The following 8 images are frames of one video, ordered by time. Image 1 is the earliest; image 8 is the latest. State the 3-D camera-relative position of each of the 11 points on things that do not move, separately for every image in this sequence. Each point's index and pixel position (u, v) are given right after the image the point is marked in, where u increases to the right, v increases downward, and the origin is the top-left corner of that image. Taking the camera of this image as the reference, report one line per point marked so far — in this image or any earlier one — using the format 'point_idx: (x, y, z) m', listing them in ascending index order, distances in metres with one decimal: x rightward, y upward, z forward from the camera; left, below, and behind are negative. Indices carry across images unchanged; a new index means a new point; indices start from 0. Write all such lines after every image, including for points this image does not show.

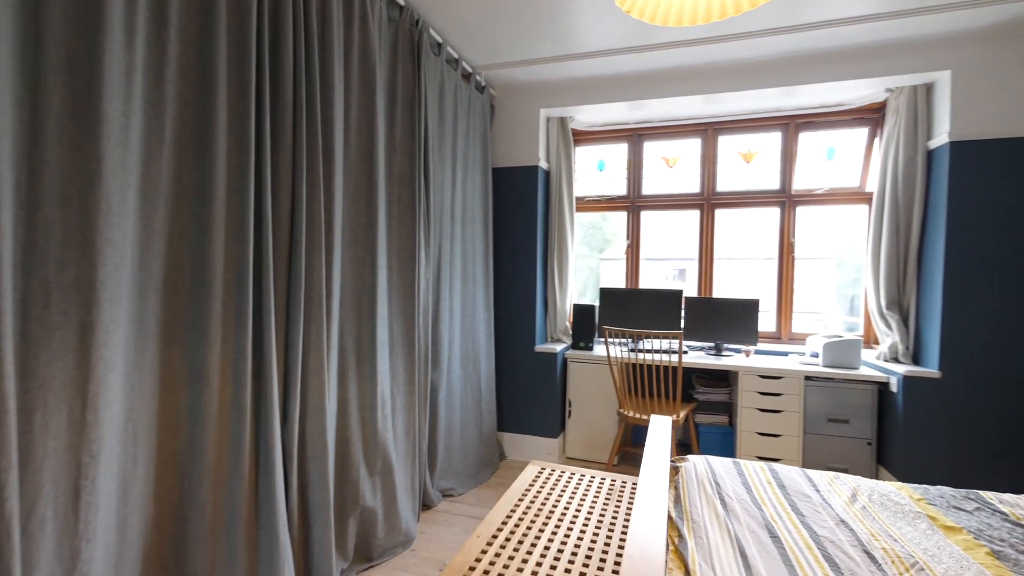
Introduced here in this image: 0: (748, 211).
0: (+1.8, +0.6, +3.7) m
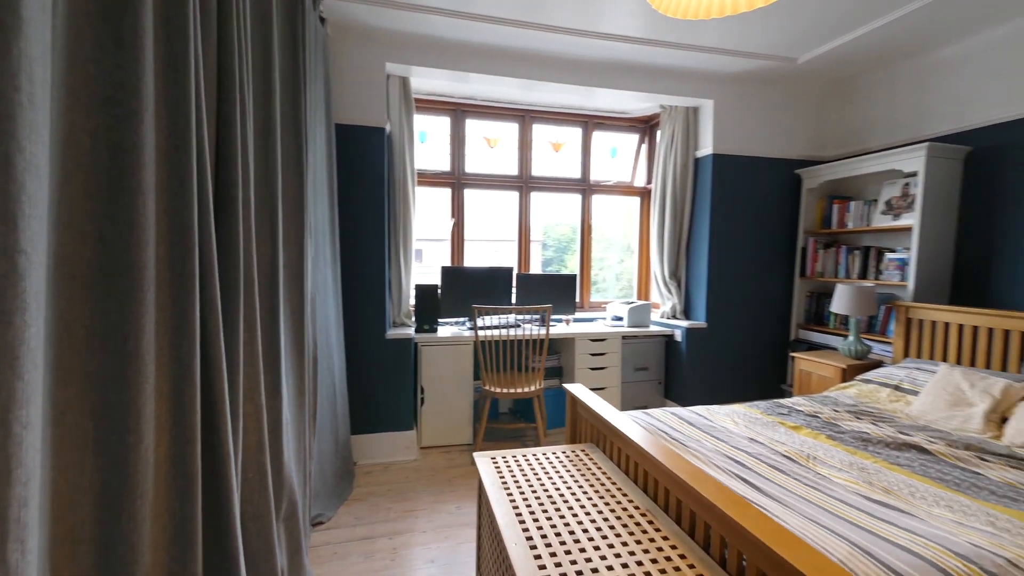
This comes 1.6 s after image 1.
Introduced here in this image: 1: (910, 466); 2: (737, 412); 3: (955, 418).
0: (+0.4, +0.8, +4.1) m
1: (+1.4, -0.6, +1.7) m
2: (+1.1, -0.6, +2.3) m
3: (+1.9, -0.6, +2.0) m
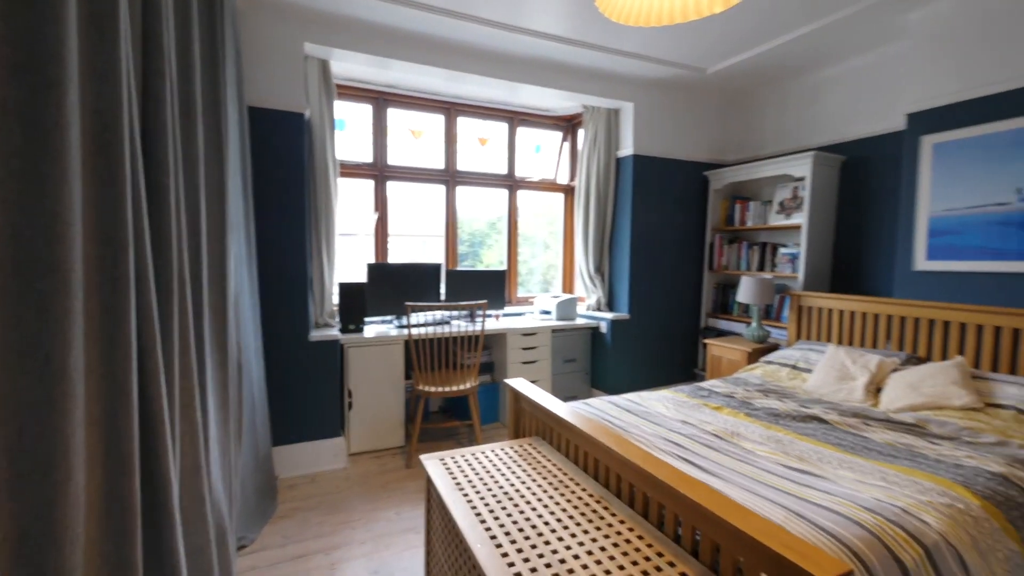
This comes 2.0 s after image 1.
0: (-0.3, +0.9, +4.1) m
1: (+1.2, -0.6, +1.9) m
2: (+0.8, -0.6, +2.4) m
3: (+1.6, -0.5, +2.3) m
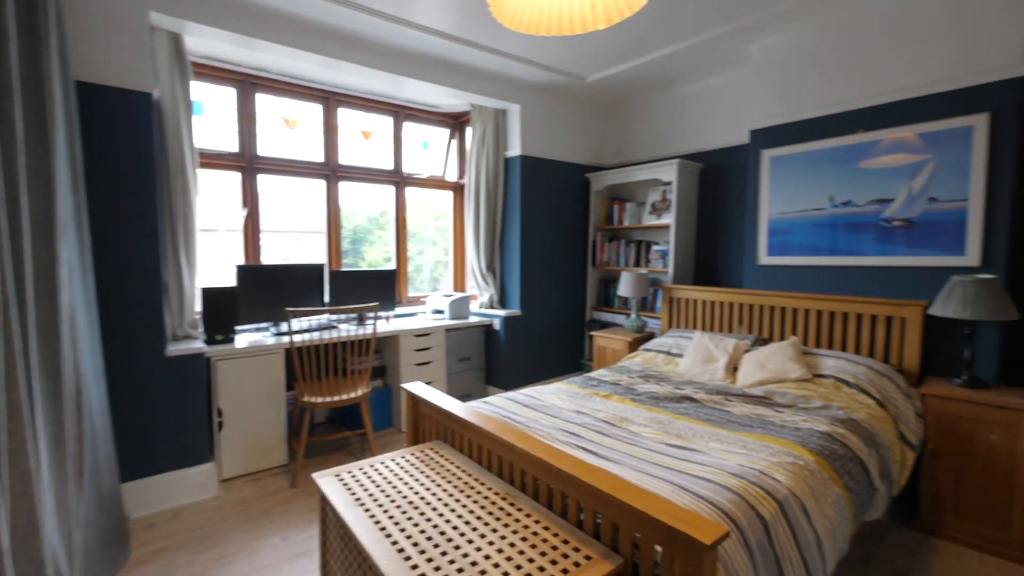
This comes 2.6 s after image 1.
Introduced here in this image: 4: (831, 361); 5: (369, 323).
0: (-1.2, +0.8, +3.9) m
1: (+0.8, -0.6, +2.2) m
2: (+0.2, -0.5, +2.5) m
3: (+1.1, -0.5, +2.6) m
4: (+1.6, -0.4, +2.4) m
5: (-0.9, -0.2, +3.1) m
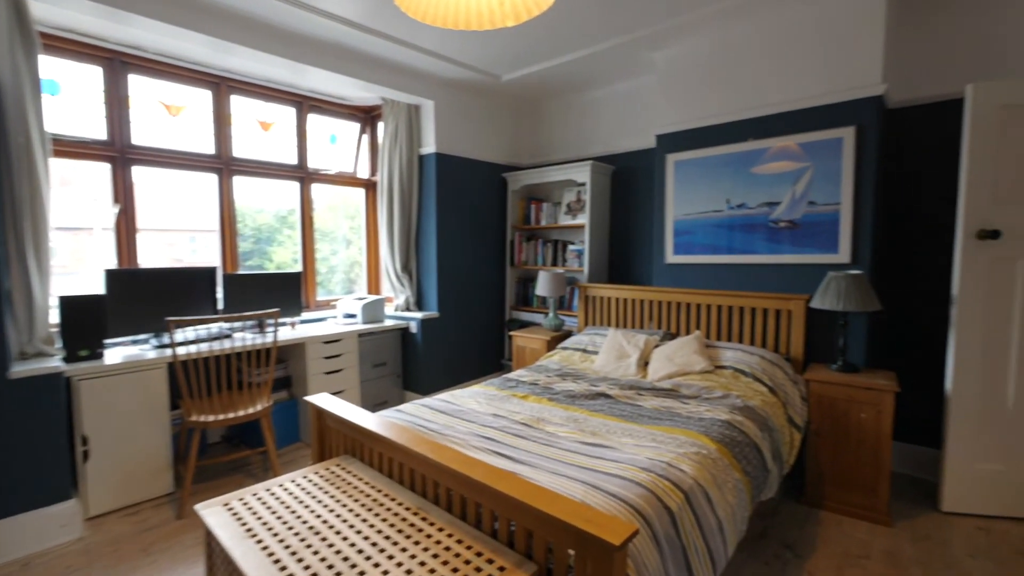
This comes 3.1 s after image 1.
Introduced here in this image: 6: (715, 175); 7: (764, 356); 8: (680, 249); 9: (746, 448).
0: (-1.9, +0.8, +3.6) m
1: (+0.4, -0.6, +2.2) m
2: (-0.2, -0.5, +2.5) m
3: (+0.6, -0.5, +2.7) m
4: (+1.2, -0.4, +2.6) m
5: (-1.5, -0.3, +2.9) m
6: (+1.3, +0.7, +2.9) m
7: (+1.3, -0.4, +2.5) m
8: (+1.1, +0.3, +3.1) m
9: (+0.9, -0.6, +1.9) m
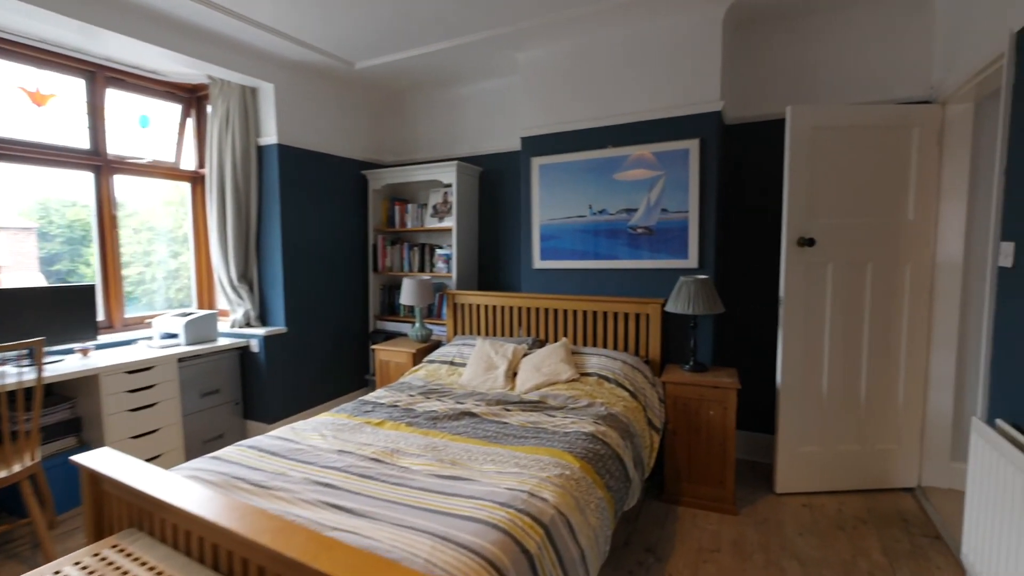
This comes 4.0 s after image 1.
0: (-2.8, +0.7, +2.8) m
1: (-0.2, -0.6, +2.0) m
2: (-0.9, -0.6, +2.1) m
3: (-0.1, -0.5, +2.6) m
4: (+0.5, -0.4, +2.6) m
5: (-2.2, -0.4, +2.2) m
6: (+0.4, +0.7, +2.9) m
7: (+0.6, -0.4, +2.5) m
8: (+0.2, +0.2, +3.1) m
9: (+0.4, -0.7, +1.8) m
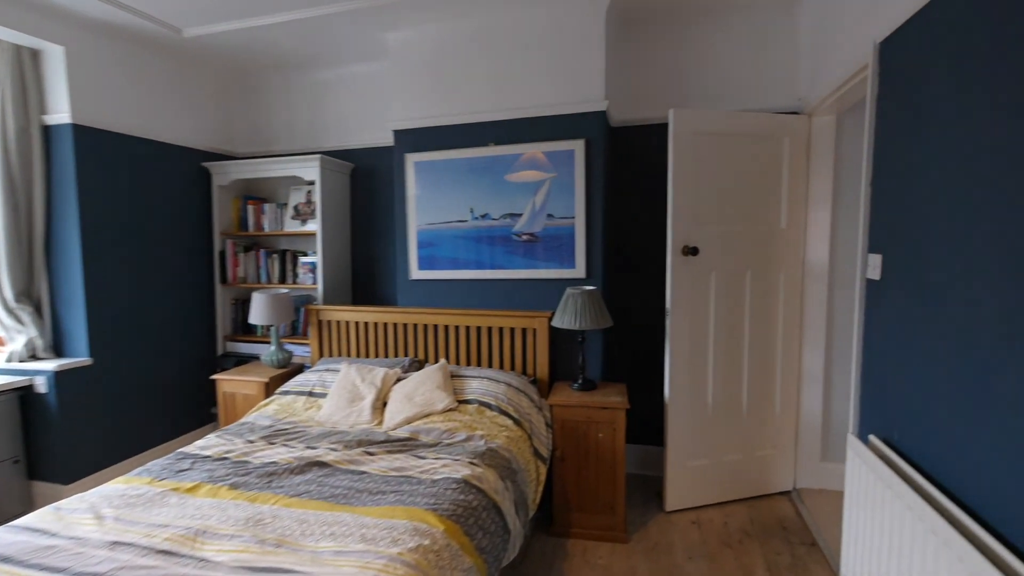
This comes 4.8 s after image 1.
0: (-3.4, +0.6, +1.9) m
1: (-0.7, -0.7, +1.6) m
2: (-1.4, -0.7, +1.6) m
3: (-0.7, -0.6, +2.2) m
4: (-0.2, -0.5, +2.3) m
5: (-2.7, -0.5, +1.4) m
6: (-0.3, +0.6, +2.6) m
7: (0.0, -0.5, +2.3) m
8: (-0.5, +0.1, +2.7) m
9: (-0.1, -0.7, +1.6) m
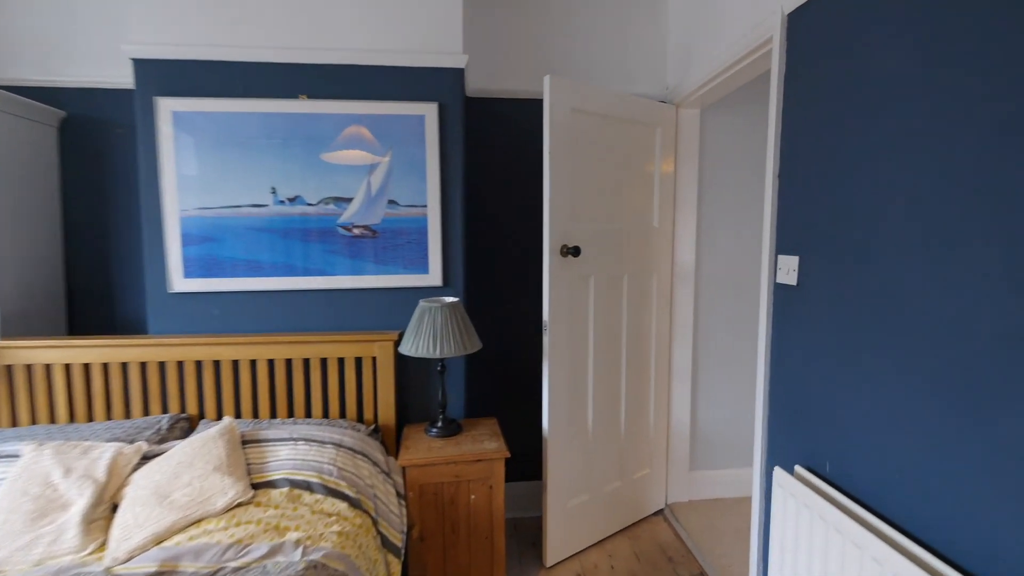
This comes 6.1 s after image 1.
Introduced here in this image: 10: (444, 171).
0: (-3.7, +0.5, 0.0) m
1: (-1.0, -0.8, +0.7) m
2: (-1.6, -0.8, +0.4) m
3: (-1.2, -0.6, +1.2) m
4: (-0.7, -0.5, +1.5) m
5: (-2.8, -0.6, -0.2) m
6: (-1.0, +0.5, +1.8) m
7: (-0.6, -0.5, +1.6) m
8: (-1.2, +0.1, +1.8) m
9: (-0.4, -0.8, +0.9) m
10: (-0.3, +0.5, +1.9) m
